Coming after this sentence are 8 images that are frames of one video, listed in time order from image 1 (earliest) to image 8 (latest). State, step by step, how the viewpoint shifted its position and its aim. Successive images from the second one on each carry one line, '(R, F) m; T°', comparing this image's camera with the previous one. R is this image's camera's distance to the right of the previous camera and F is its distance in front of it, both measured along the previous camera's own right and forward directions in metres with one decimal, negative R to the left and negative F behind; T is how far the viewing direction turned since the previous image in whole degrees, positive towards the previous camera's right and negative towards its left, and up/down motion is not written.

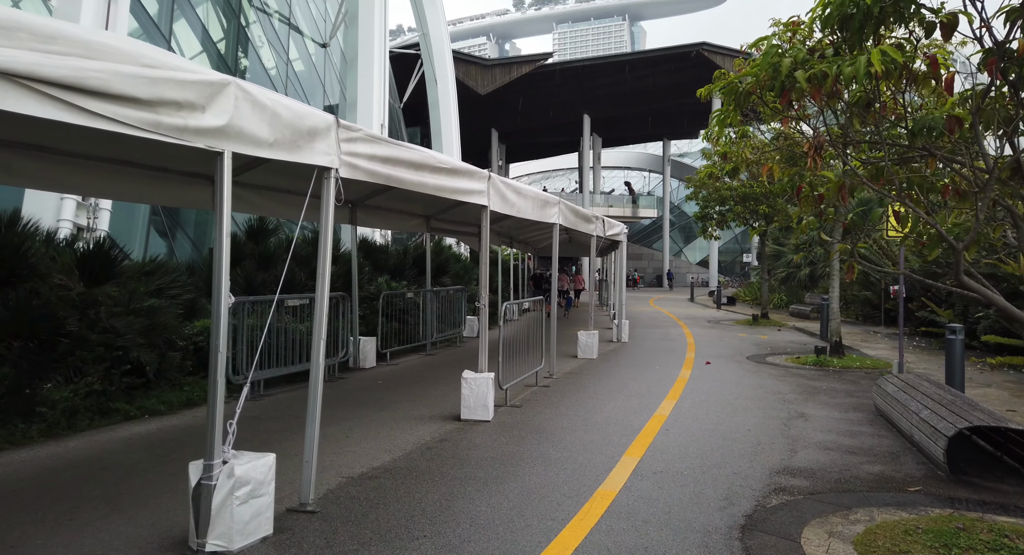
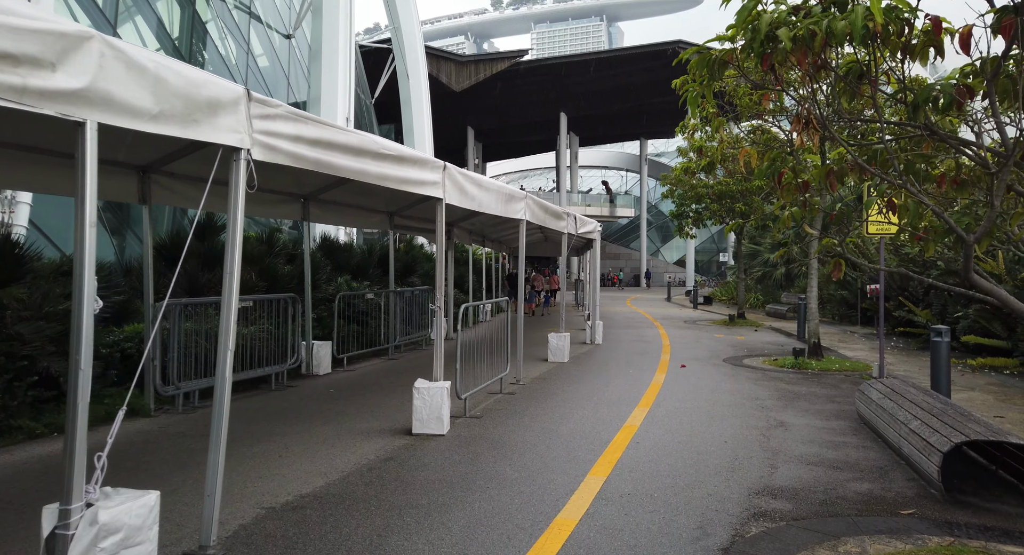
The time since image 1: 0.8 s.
(+0.2, +0.5) m; +2°
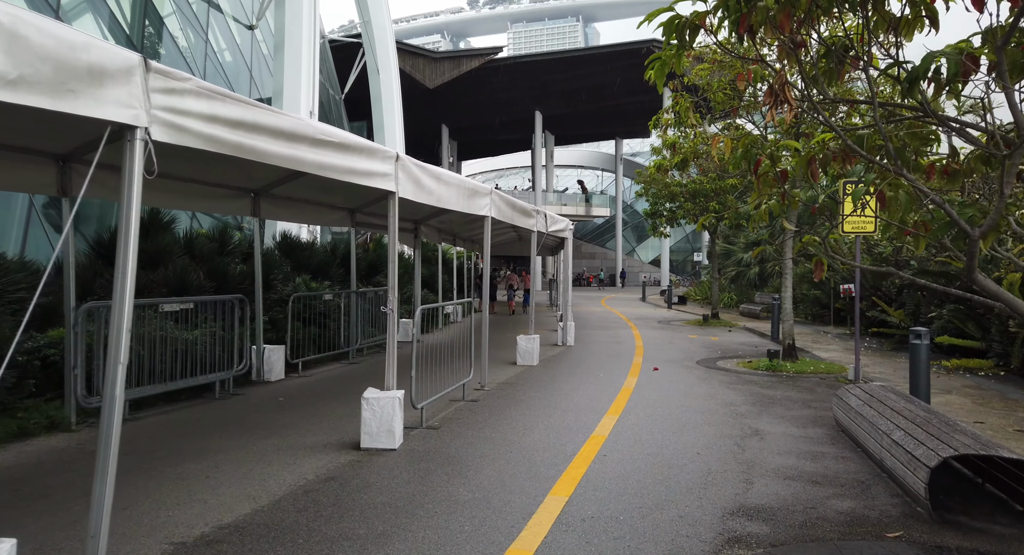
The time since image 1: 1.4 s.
(+0.2, +0.4) m; +2°
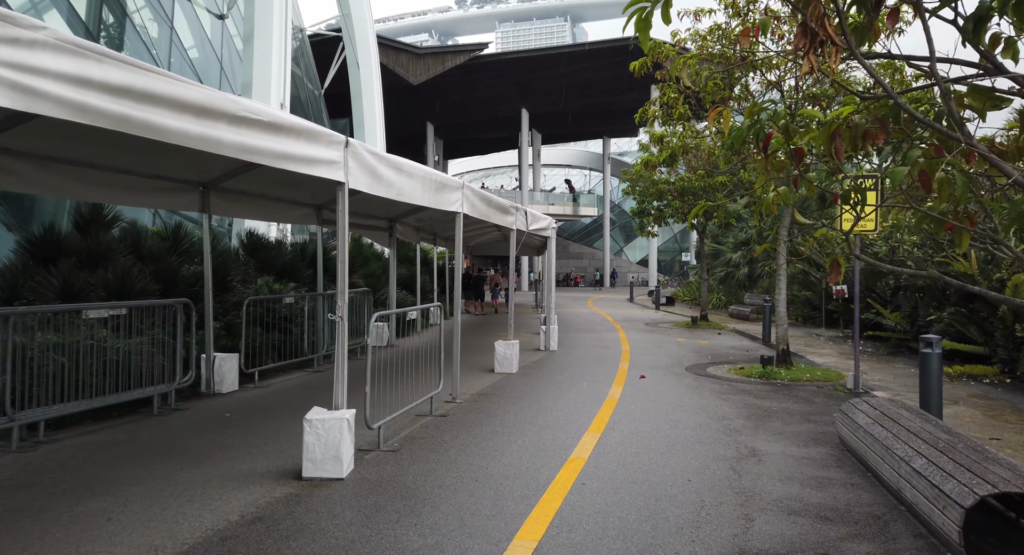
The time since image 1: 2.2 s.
(+0.2, +0.7) m; +1°
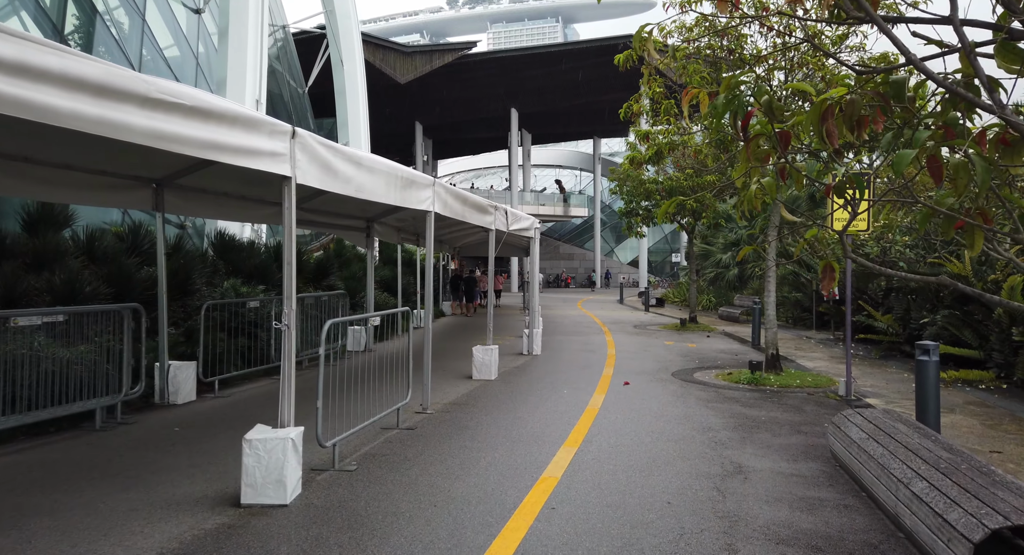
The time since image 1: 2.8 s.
(+0.2, +0.4) m; +1°
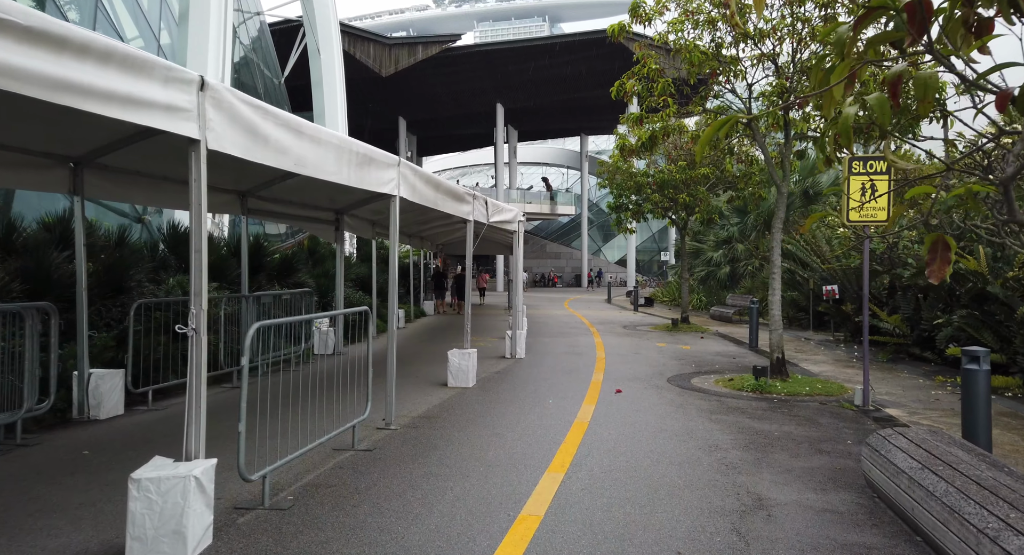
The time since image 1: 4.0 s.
(+0.1, +0.9) m; +1°
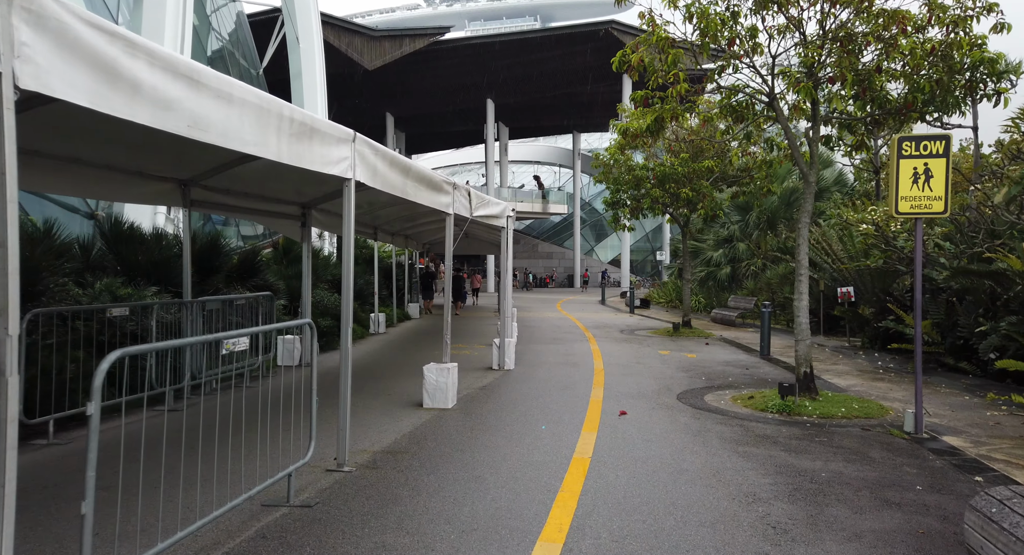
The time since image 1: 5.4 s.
(+0.1, +1.2) m; +1°
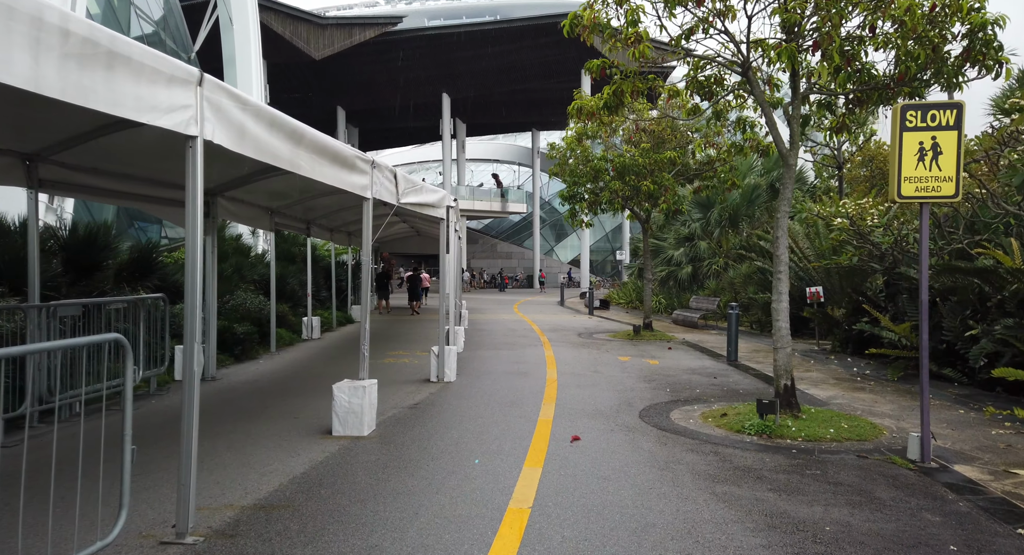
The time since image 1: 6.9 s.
(+0.3, +1.3) m; +3°
